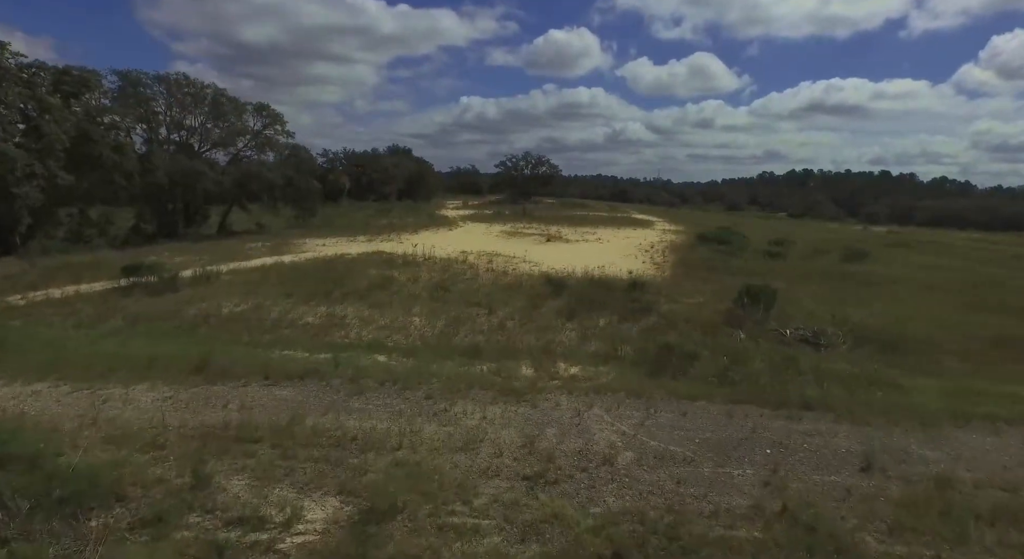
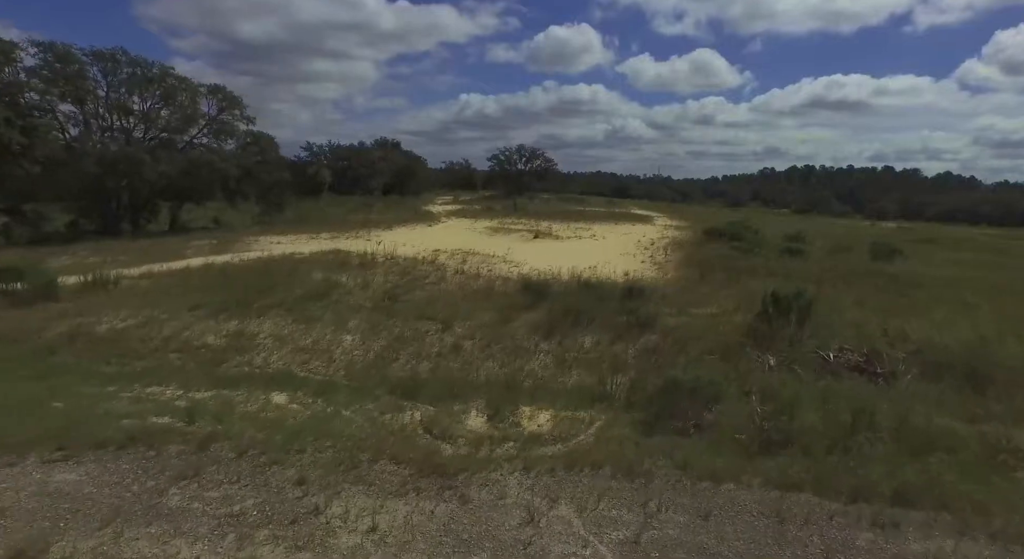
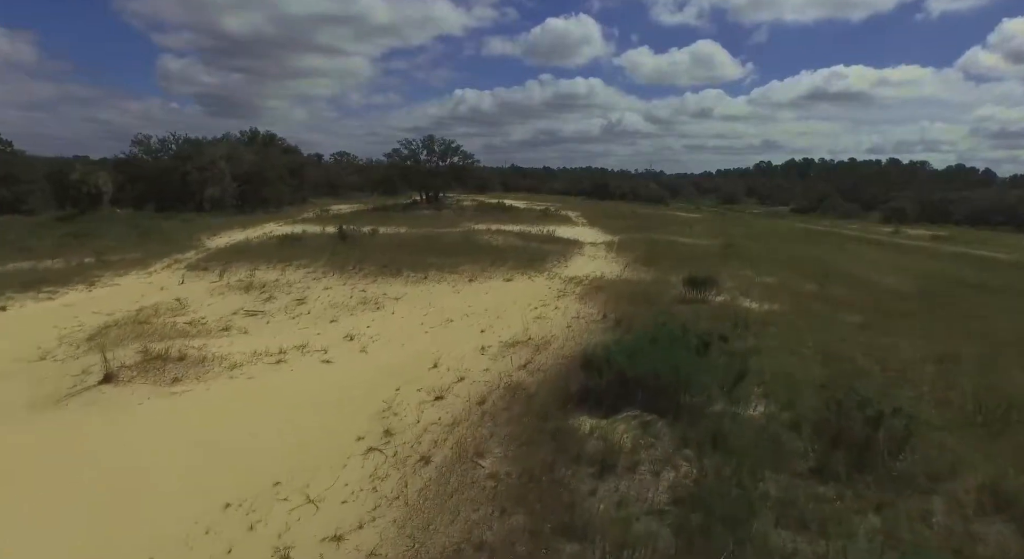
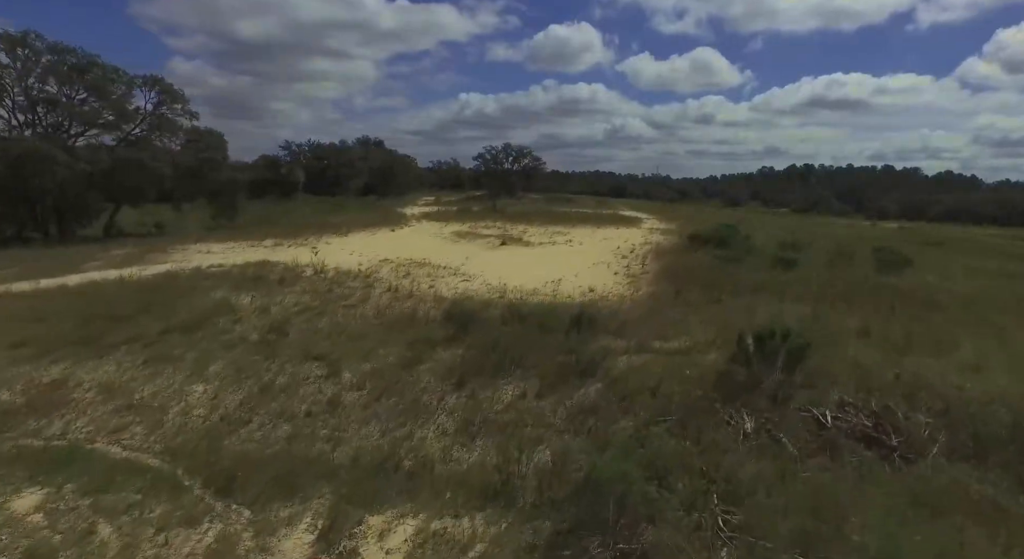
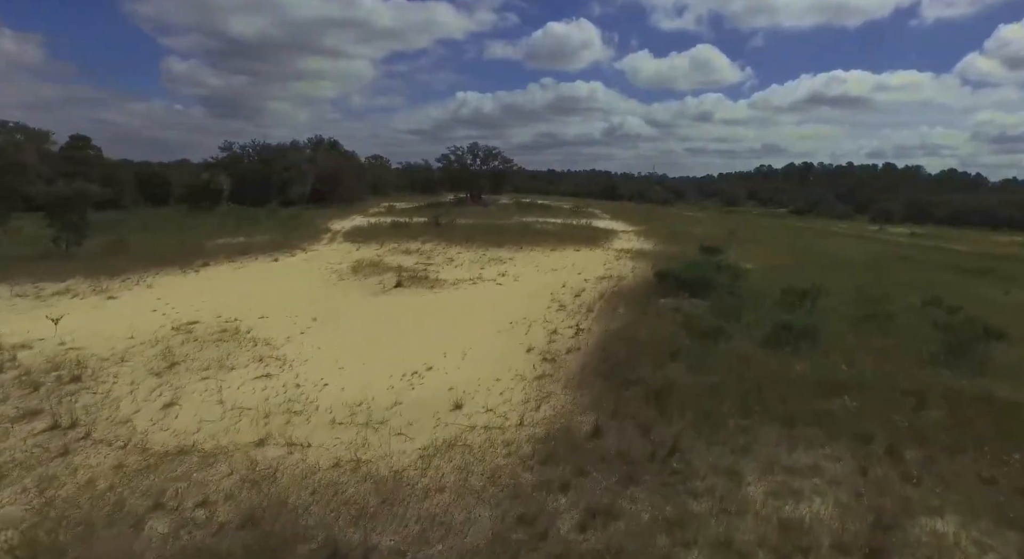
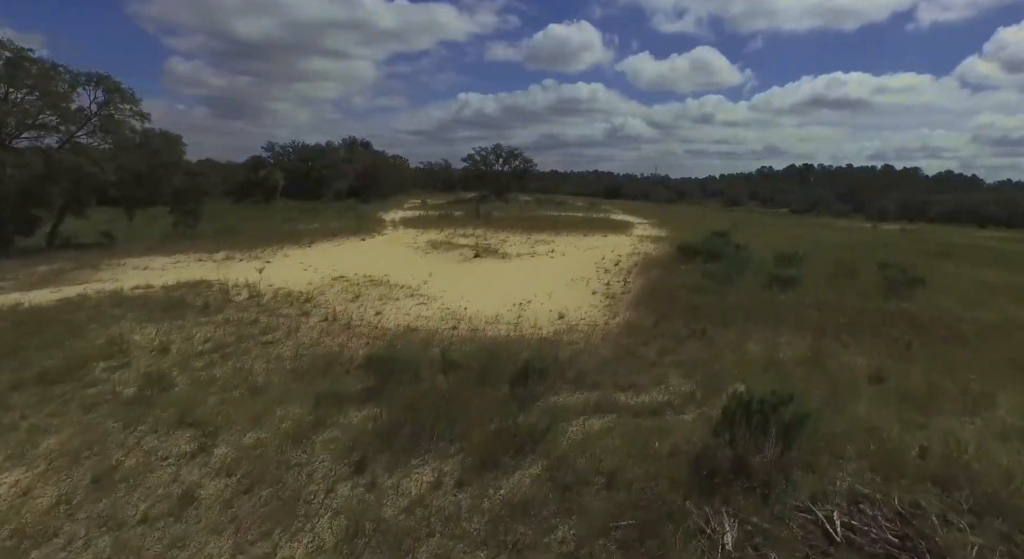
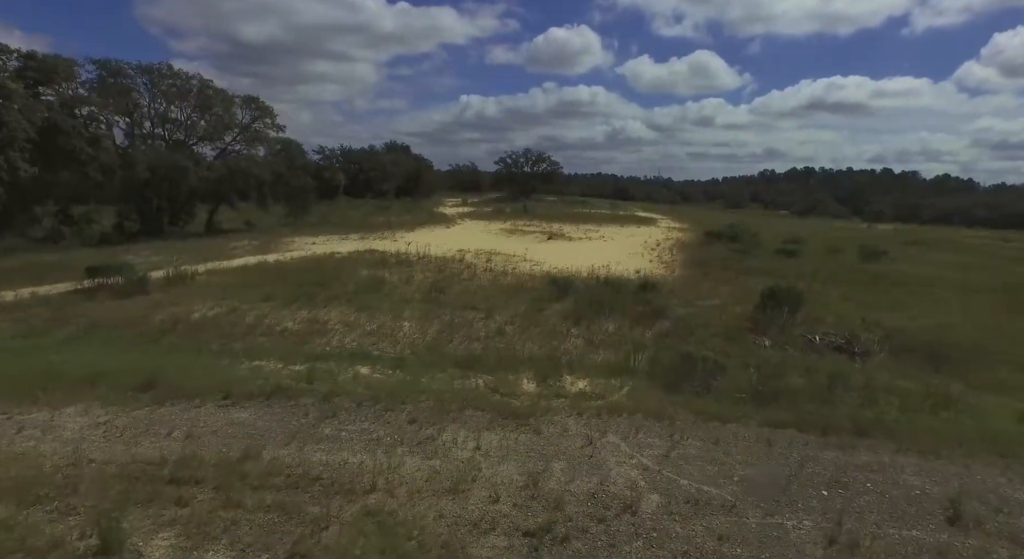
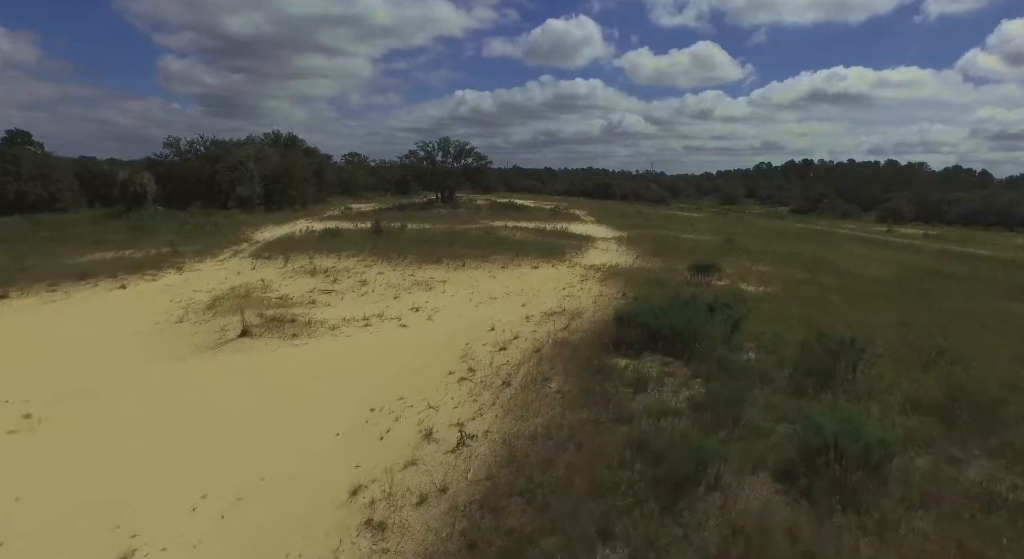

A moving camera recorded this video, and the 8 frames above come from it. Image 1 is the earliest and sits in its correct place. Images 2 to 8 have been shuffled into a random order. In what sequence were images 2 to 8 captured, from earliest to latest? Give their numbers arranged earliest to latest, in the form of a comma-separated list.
7, 2, 4, 6, 5, 8, 3
